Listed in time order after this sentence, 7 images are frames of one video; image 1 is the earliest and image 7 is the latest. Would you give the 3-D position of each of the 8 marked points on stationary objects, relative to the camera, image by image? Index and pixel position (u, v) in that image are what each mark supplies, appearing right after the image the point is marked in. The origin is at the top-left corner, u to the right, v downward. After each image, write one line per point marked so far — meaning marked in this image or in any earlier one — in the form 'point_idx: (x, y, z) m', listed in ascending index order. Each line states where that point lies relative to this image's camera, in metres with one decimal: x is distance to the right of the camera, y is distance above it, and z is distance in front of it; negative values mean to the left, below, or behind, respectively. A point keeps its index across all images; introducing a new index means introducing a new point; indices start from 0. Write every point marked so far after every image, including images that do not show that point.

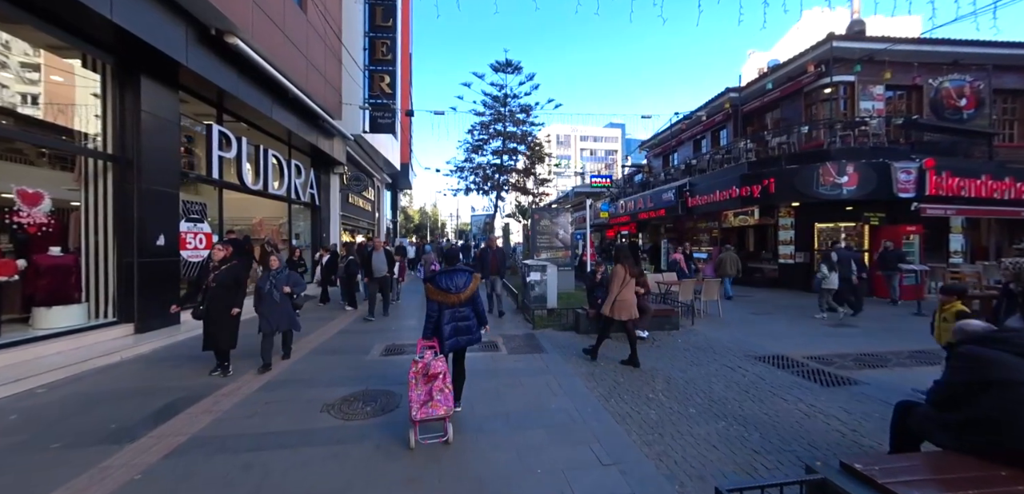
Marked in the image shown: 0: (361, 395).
0: (-2.1, -2.1, +5.3) m
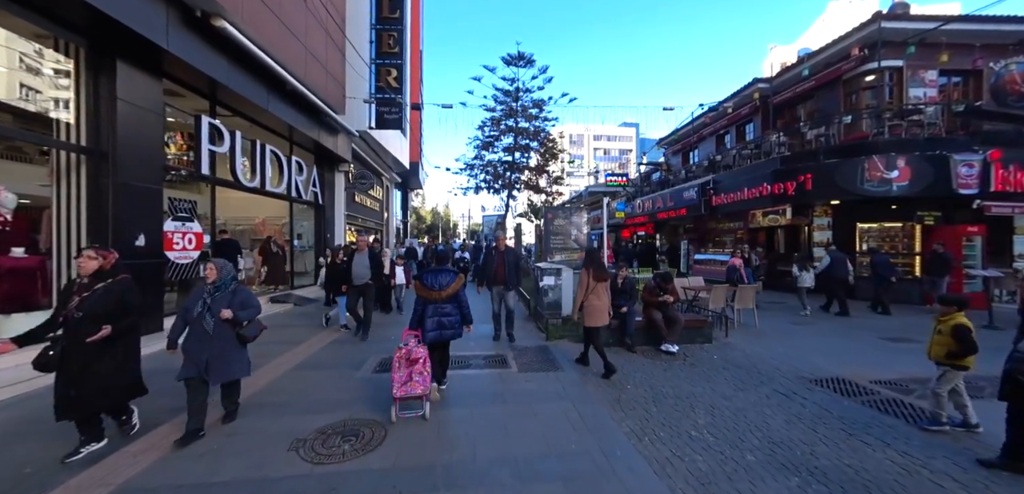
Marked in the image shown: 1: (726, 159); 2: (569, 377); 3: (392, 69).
0: (-2.0, -2.1, +4.4) m
1: (+10.8, +4.4, +18.8) m
2: (+0.9, -2.1, +6.0) m
3: (-5.7, +8.5, +17.9) m
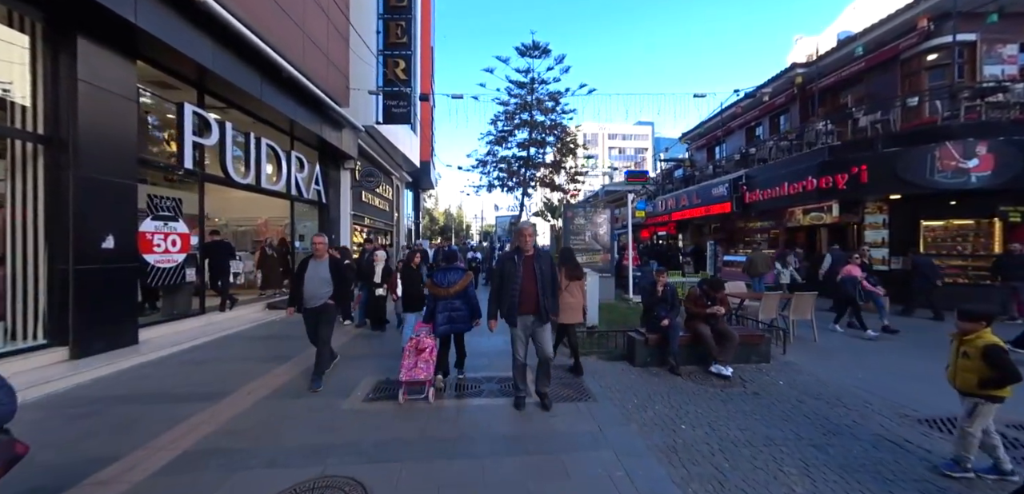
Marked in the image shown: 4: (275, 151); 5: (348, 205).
0: (-1.8, -2.1, +3.3) m
1: (+11.5, +4.4, +17.3) m
2: (+1.2, -2.1, +4.8) m
3: (-5.0, +8.4, +17.0) m
4: (-7.8, +3.2, +12.4) m
5: (-7.6, +2.0, +17.5) m
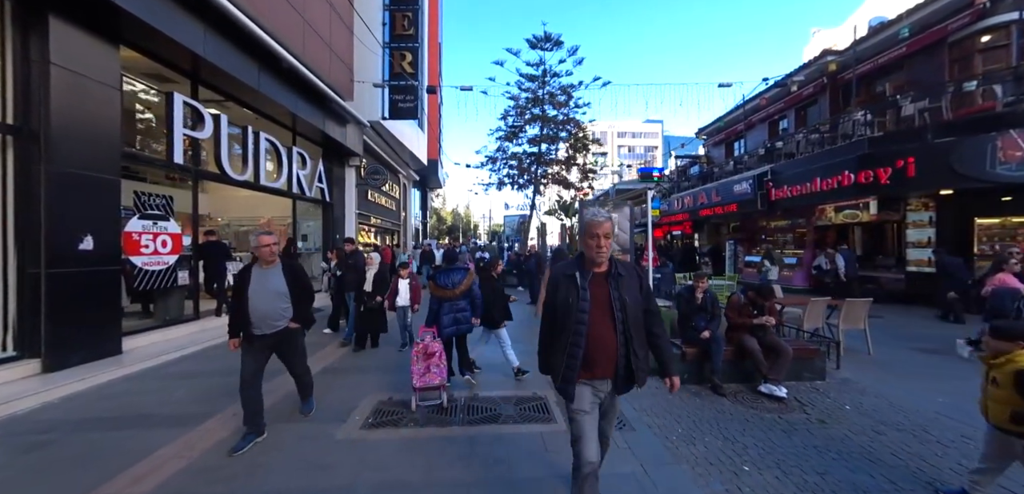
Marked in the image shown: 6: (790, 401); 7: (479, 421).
0: (-1.6, -2.1, +2.6) m
1: (+12.0, +4.4, +16.3) m
2: (+1.4, -2.1, +4.1) m
3: (-4.5, +8.4, +16.3) m
4: (-7.4, +3.1, +11.8) m
5: (-7.1, +2.0, +16.9) m
6: (+3.9, -2.1, +5.3) m
7: (-0.4, -2.2, +4.7) m
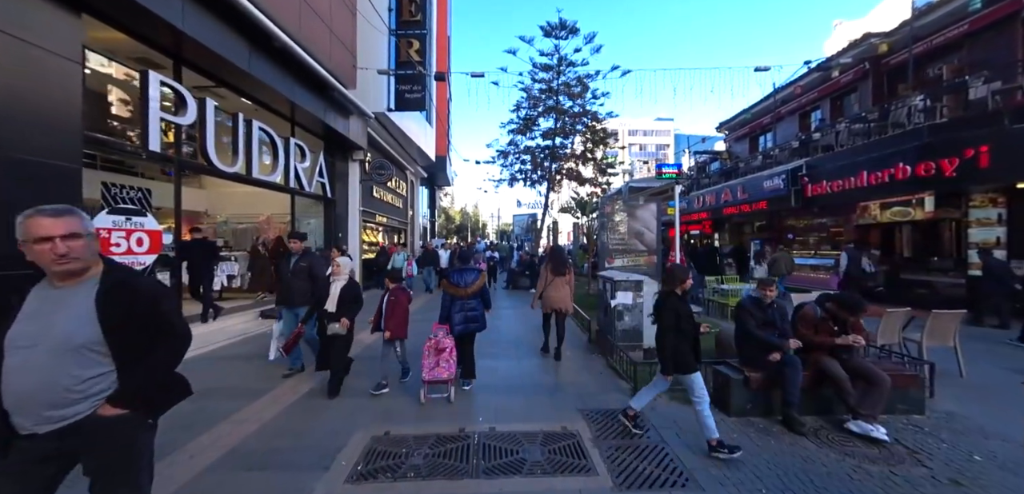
0: (-1.3, -2.1, +1.6) m
1: (+12.5, +4.4, +15.0) m
2: (+1.7, -2.1, +3.0) m
3: (-4.0, +8.4, +15.4) m
4: (-7.0, +3.2, +10.9) m
5: (-6.5, +2.0, +16.0) m
6: (+4.2, -2.2, +4.1) m
7: (-0.1, -2.2, +3.7) m
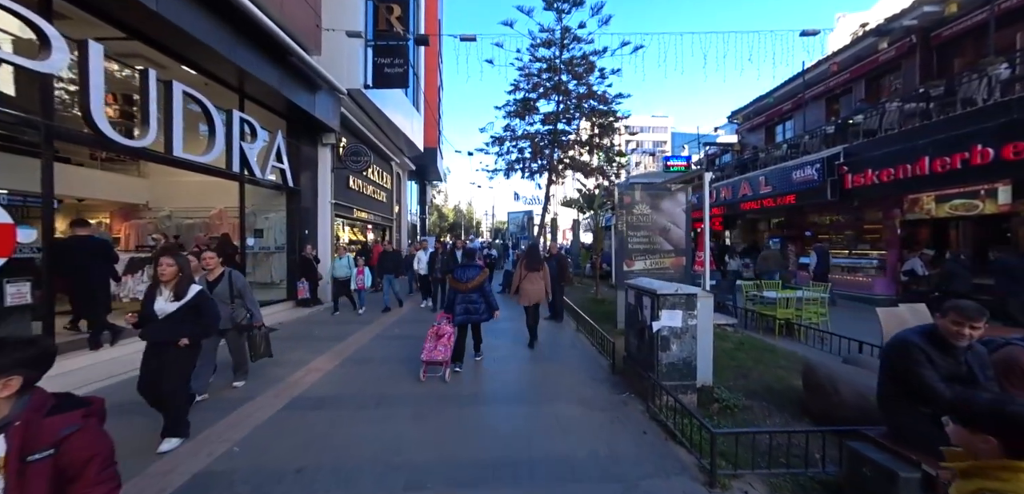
0: (-1.2, -2.2, -0.5) m
1: (+12.4, +4.4, +13.1) m
2: (+1.8, -2.2, +0.9) m
3: (-4.1, +8.5, +13.2) m
4: (-7.0, +3.2, +8.7) m
5: (-6.7, +2.0, +13.8) m
6: (+4.2, -2.2, +2.1) m
7: (-0.1, -2.2, +1.6) m
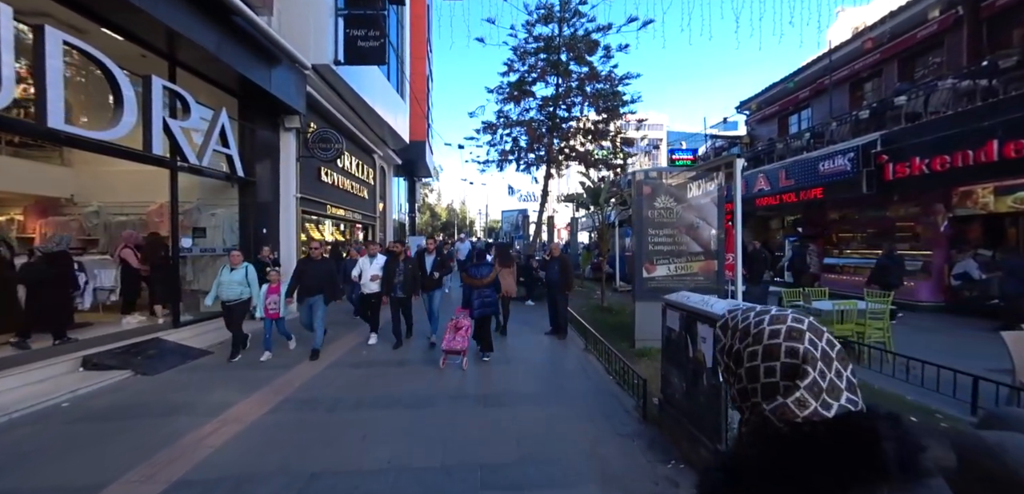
0: (-1.2, -2.2, -2.3) m
1: (+12.2, +4.4, +11.5) m
2: (+1.8, -2.2, -0.8) m
3: (-4.3, +8.4, +11.3) m
4: (-7.1, +3.1, +6.8) m
5: (-6.9, +2.0, +11.9) m
6: (+4.2, -2.2, +0.5) m
7: (-0.1, -2.2, -0.1) m
